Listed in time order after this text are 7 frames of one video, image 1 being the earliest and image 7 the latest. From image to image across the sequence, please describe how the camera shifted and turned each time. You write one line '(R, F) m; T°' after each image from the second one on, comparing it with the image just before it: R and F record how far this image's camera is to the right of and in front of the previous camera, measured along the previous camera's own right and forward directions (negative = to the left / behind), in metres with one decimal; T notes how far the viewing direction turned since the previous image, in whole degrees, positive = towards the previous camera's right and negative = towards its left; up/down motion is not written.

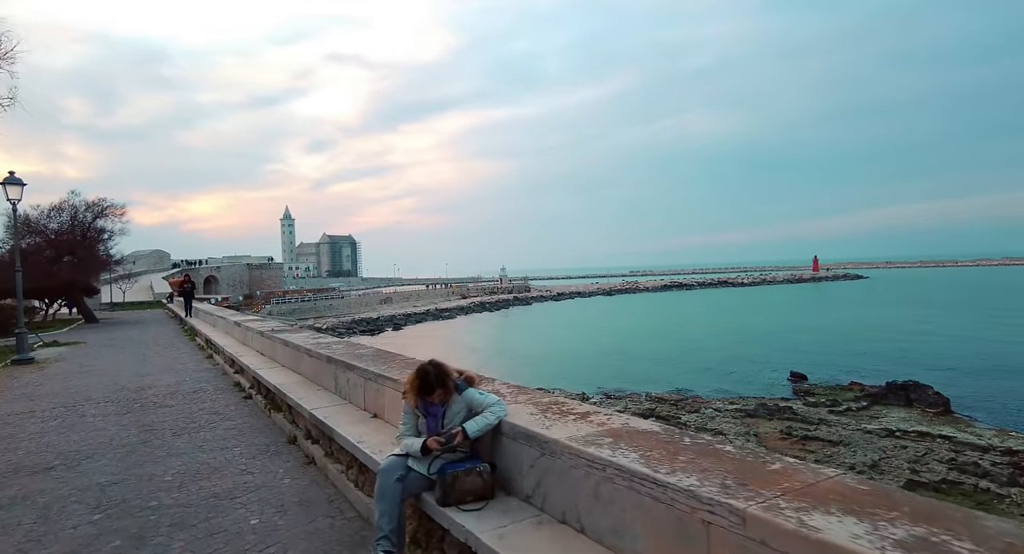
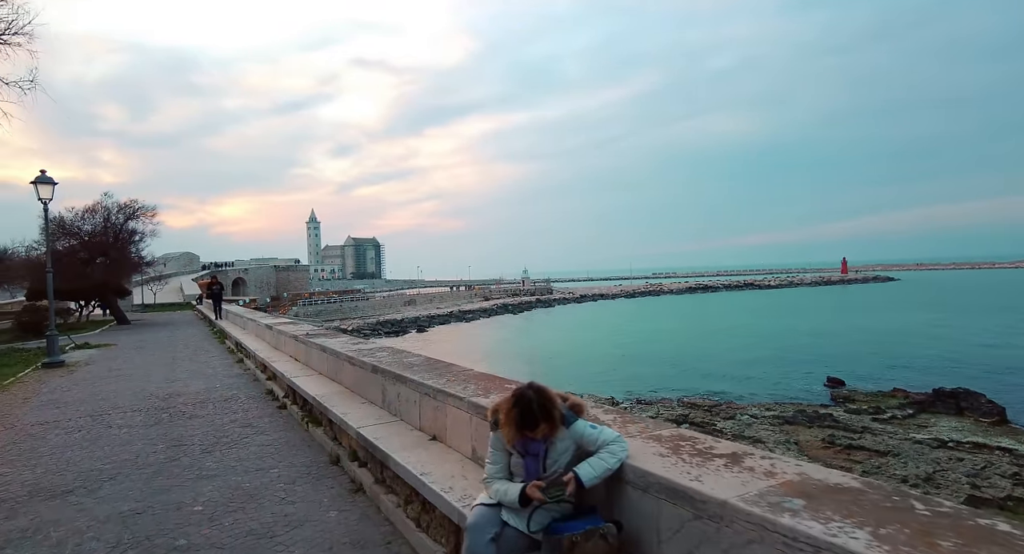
(-0.2, +0.3) m; -2°
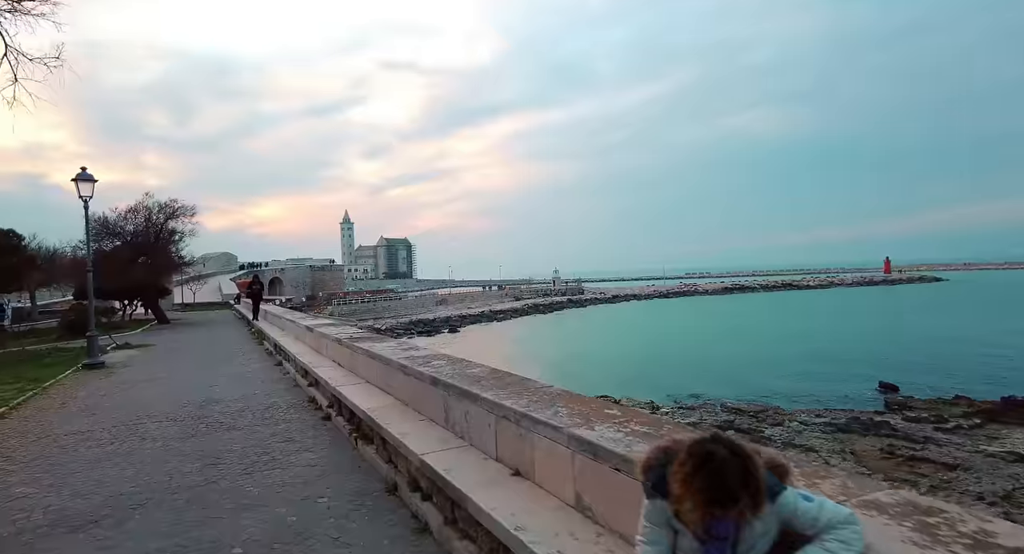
(-0.2, +0.4) m; -3°
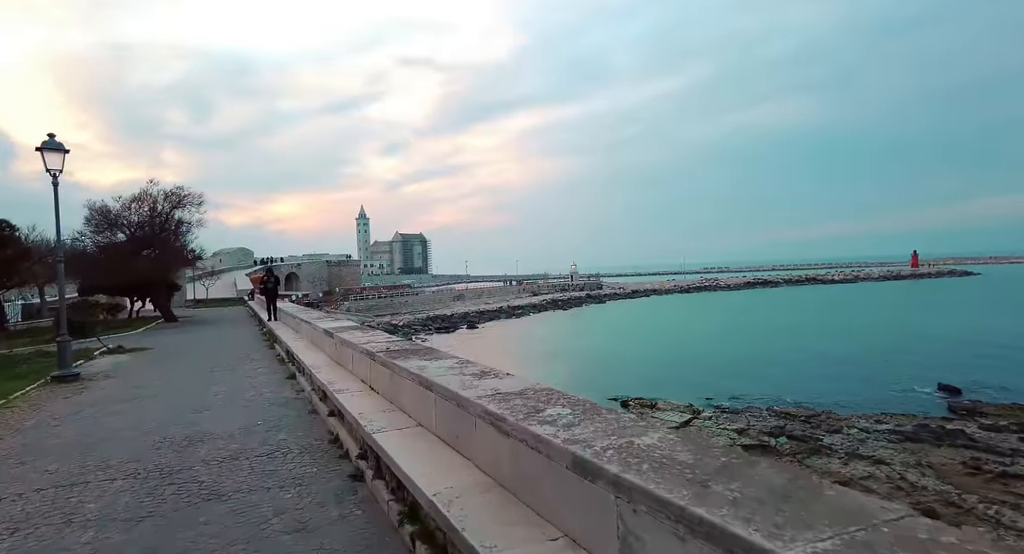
(-0.5, +1.2) m; -2°
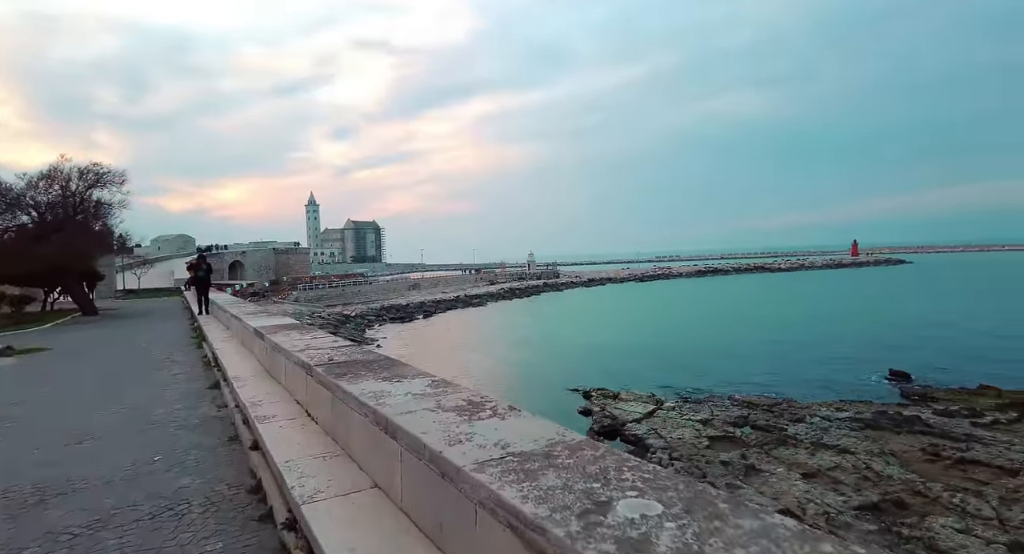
(-0.1, +0.7) m; +5°
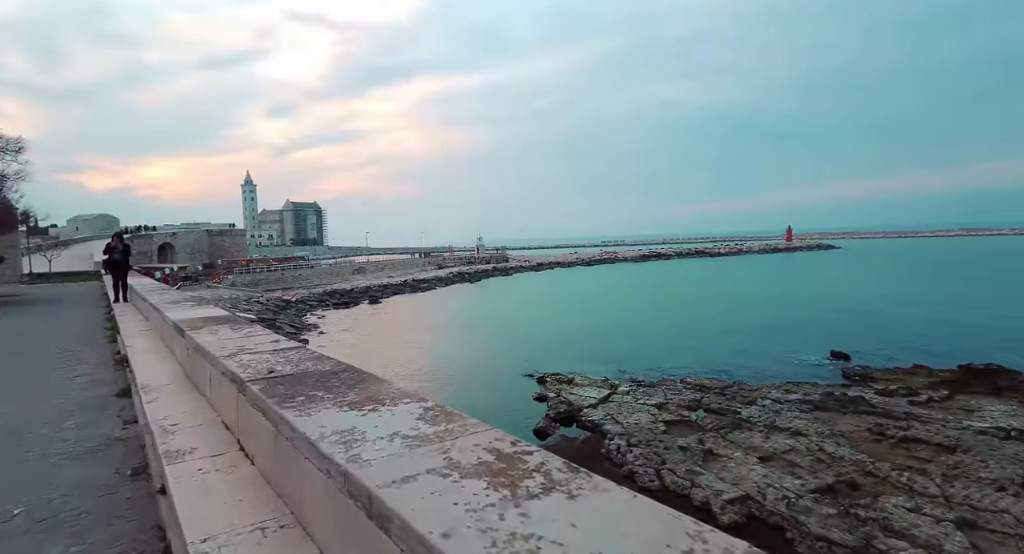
(-0.2, +0.6) m; +6°
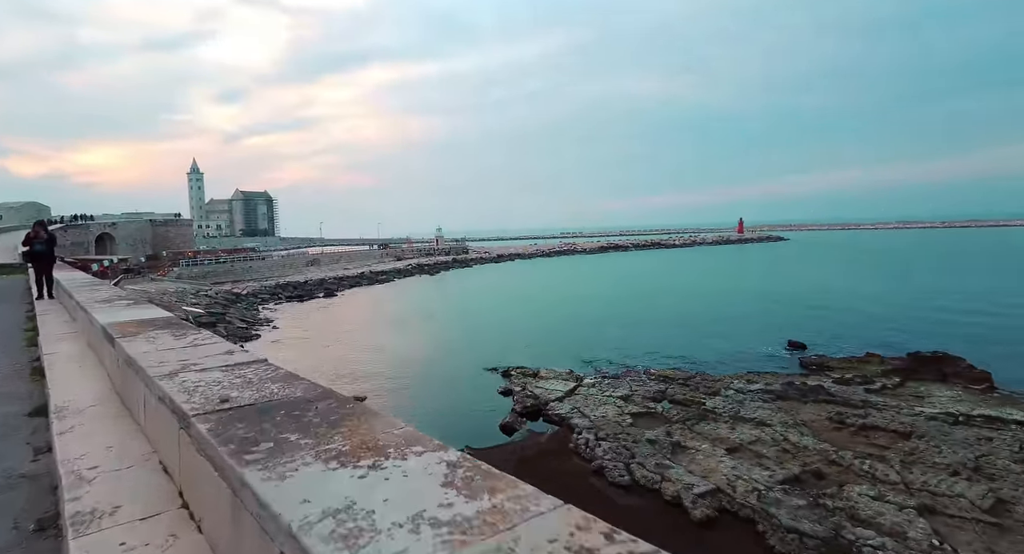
(-0.2, +0.4) m; +4°
